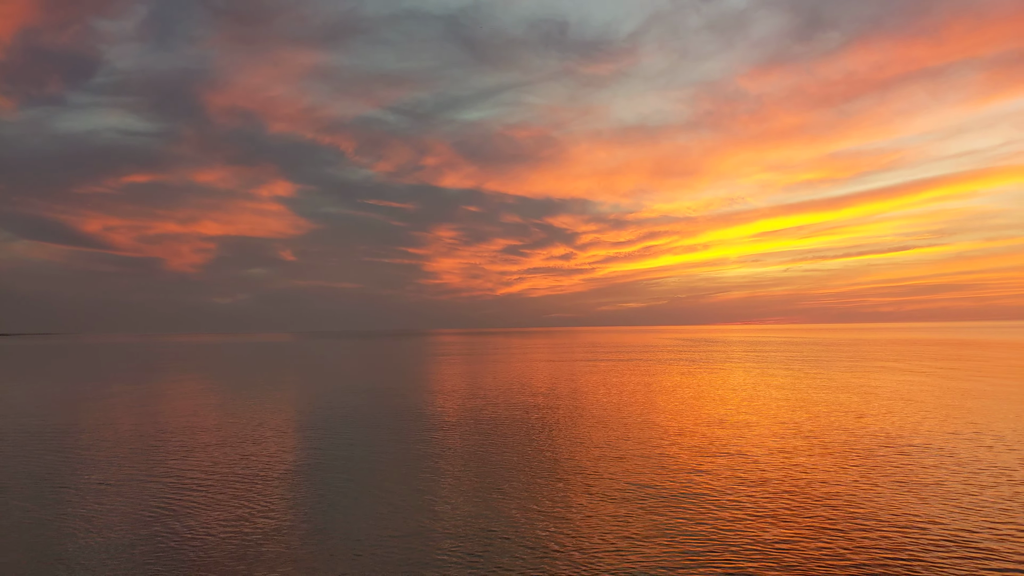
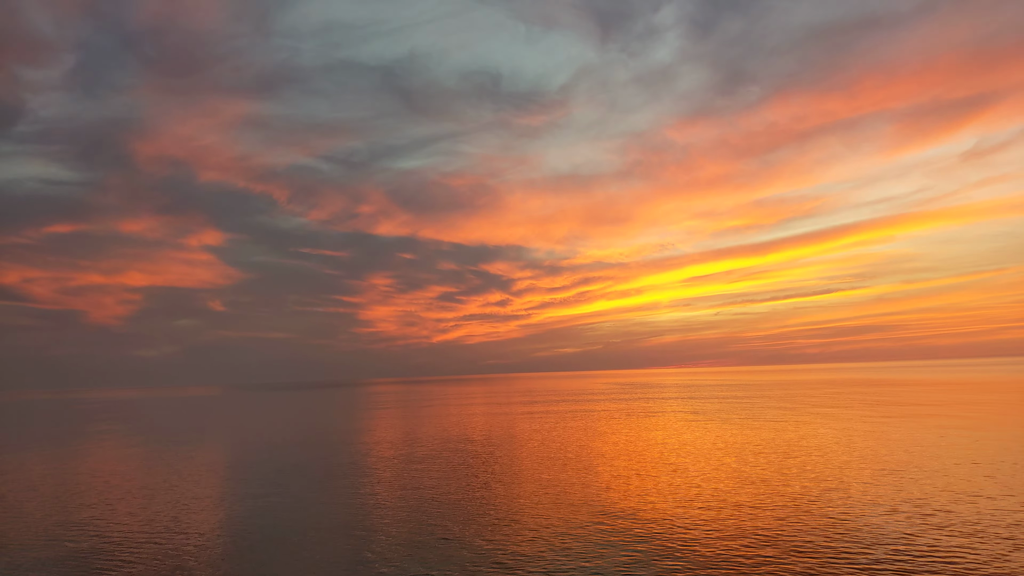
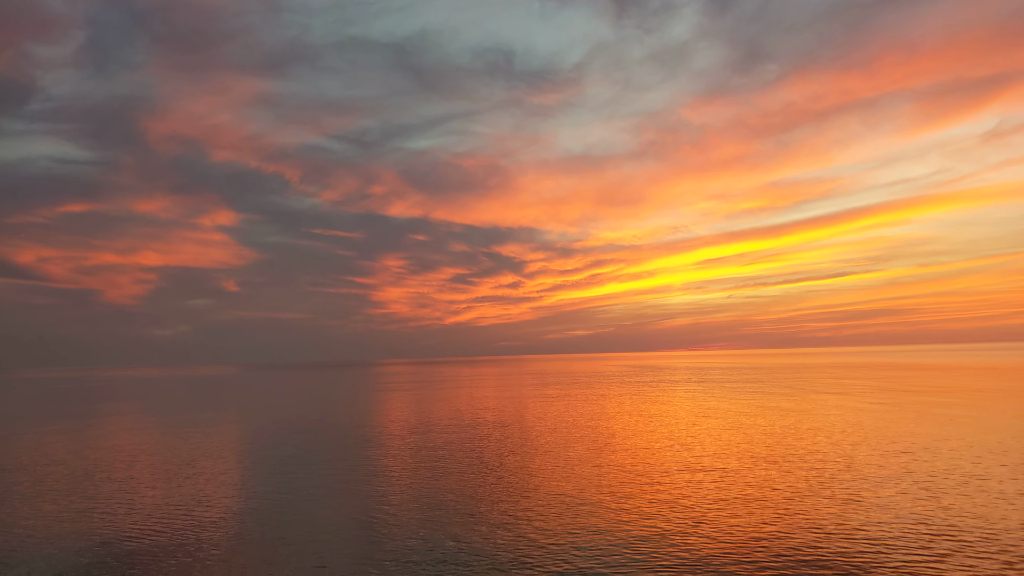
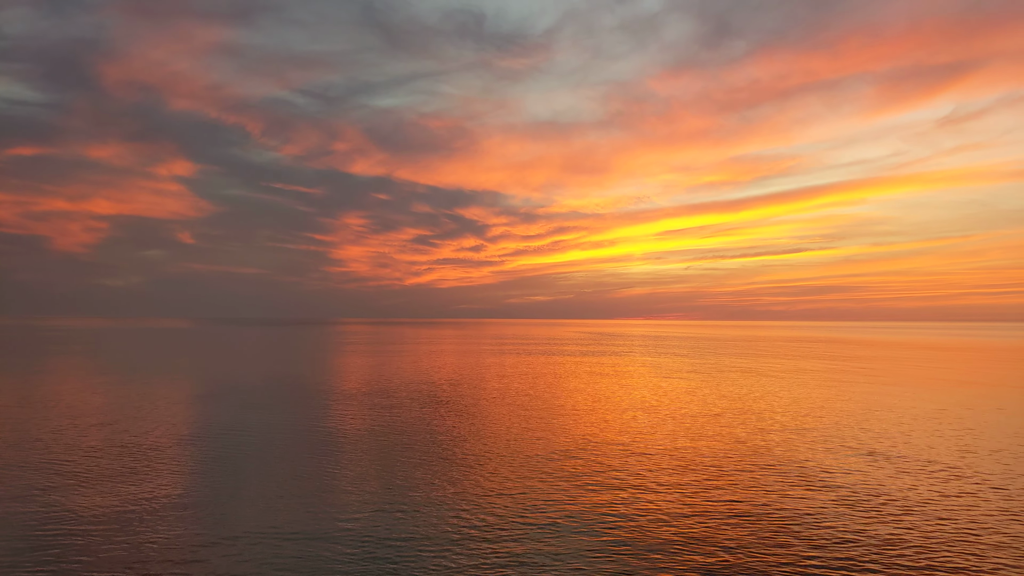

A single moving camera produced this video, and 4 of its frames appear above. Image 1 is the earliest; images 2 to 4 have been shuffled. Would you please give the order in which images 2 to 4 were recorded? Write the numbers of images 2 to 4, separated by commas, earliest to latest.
2, 3, 4
